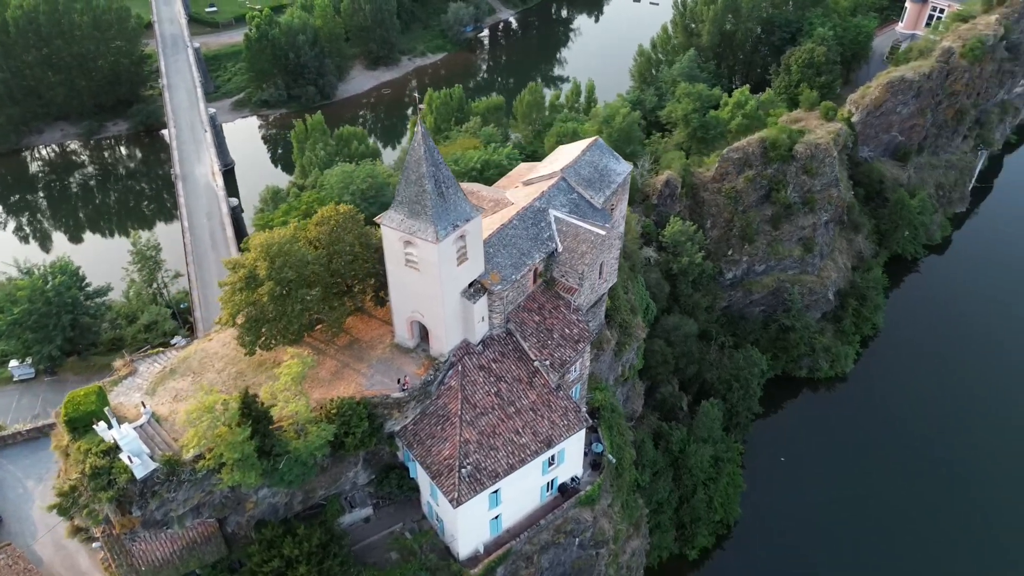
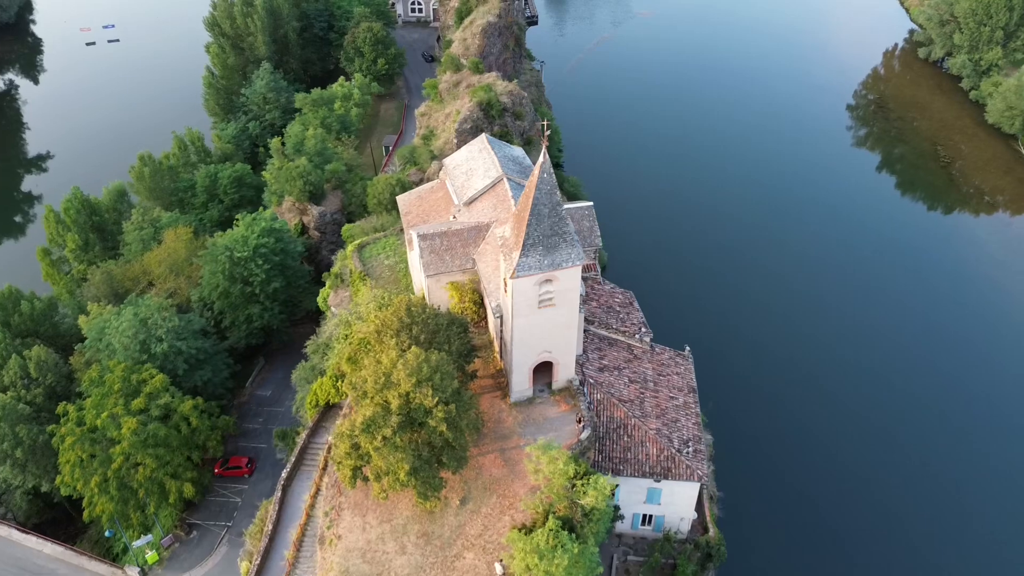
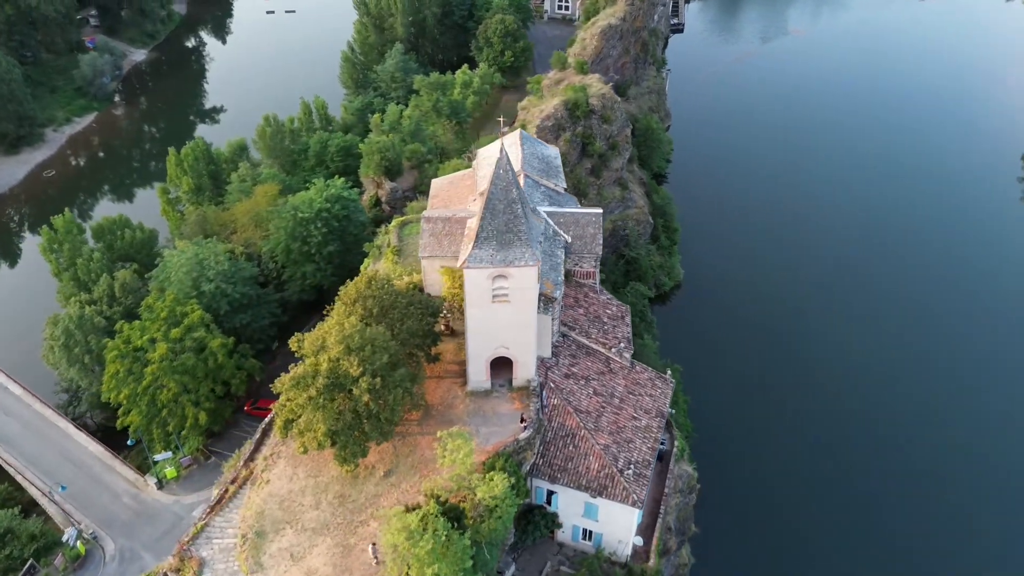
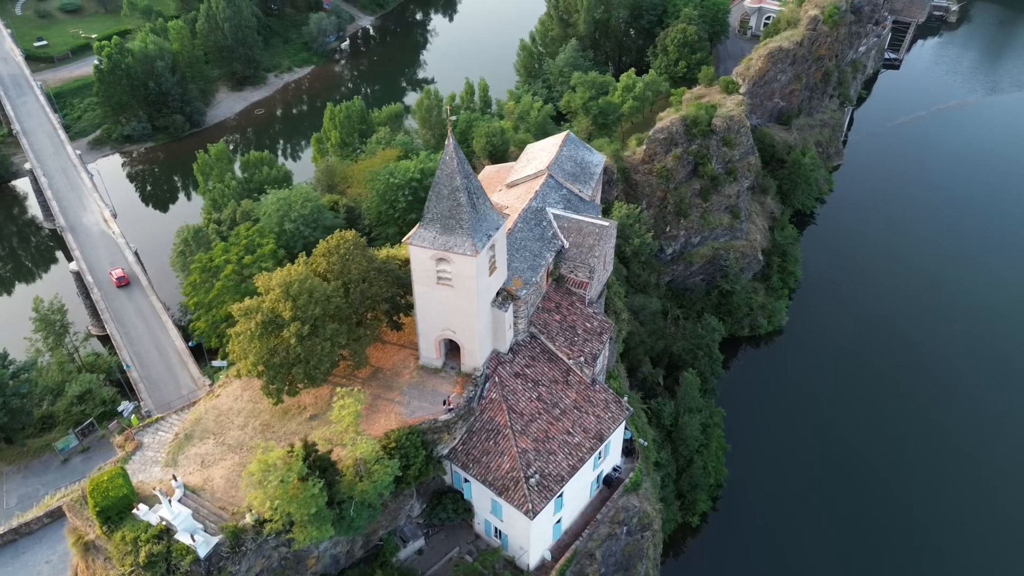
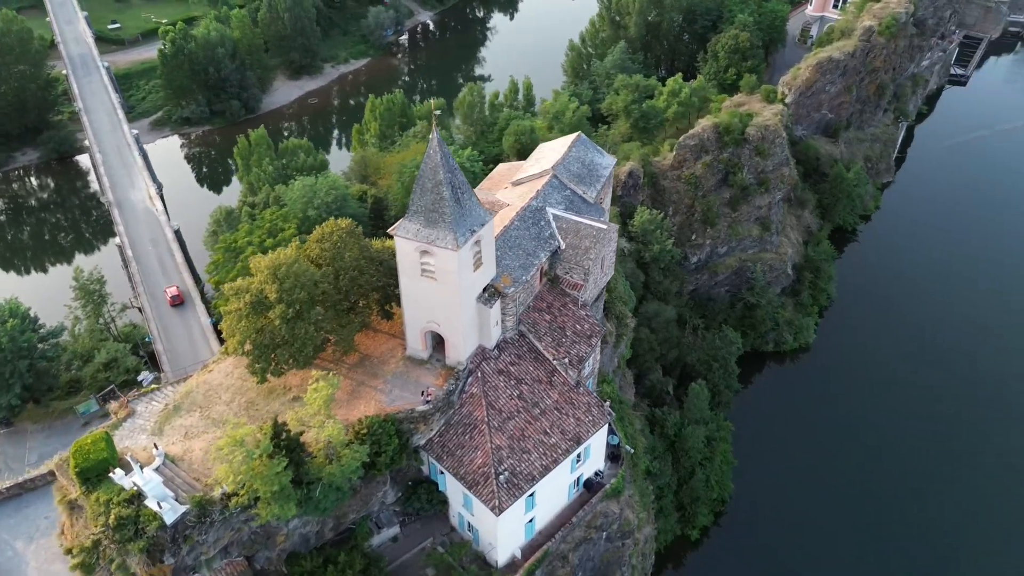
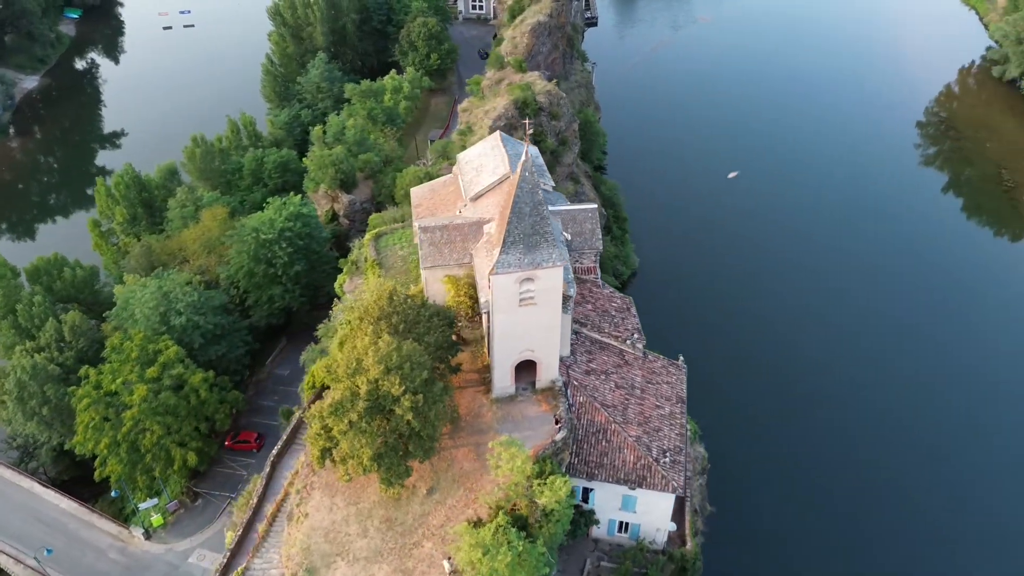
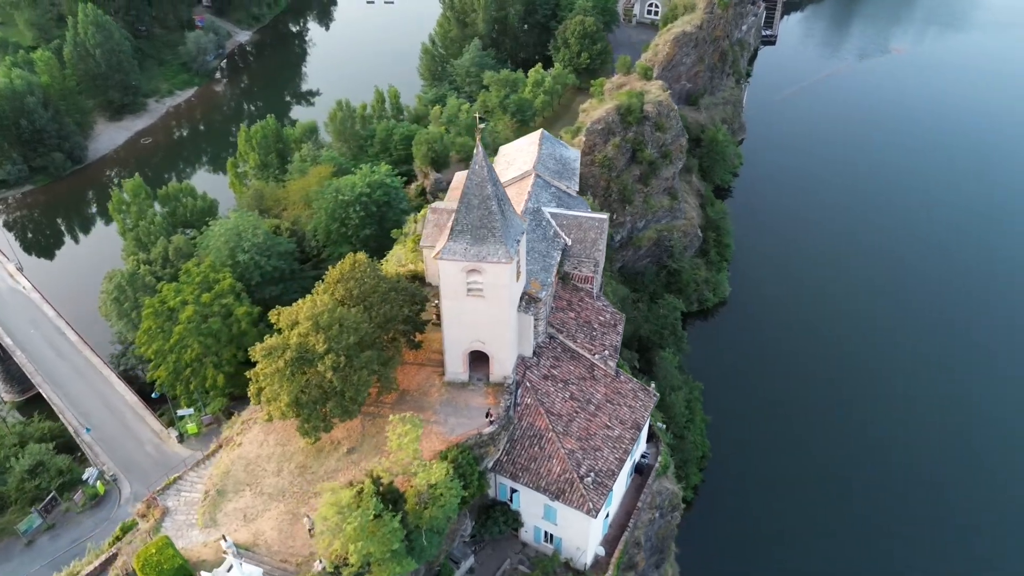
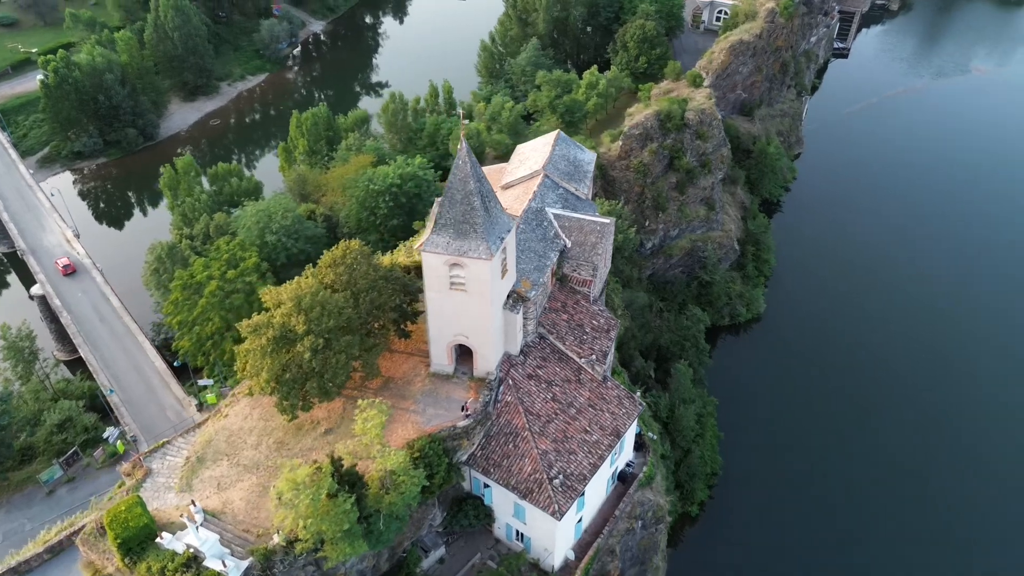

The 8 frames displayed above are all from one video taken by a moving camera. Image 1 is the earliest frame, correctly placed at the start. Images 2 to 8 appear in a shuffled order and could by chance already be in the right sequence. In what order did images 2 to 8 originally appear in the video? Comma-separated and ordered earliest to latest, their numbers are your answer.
5, 4, 8, 7, 3, 6, 2
